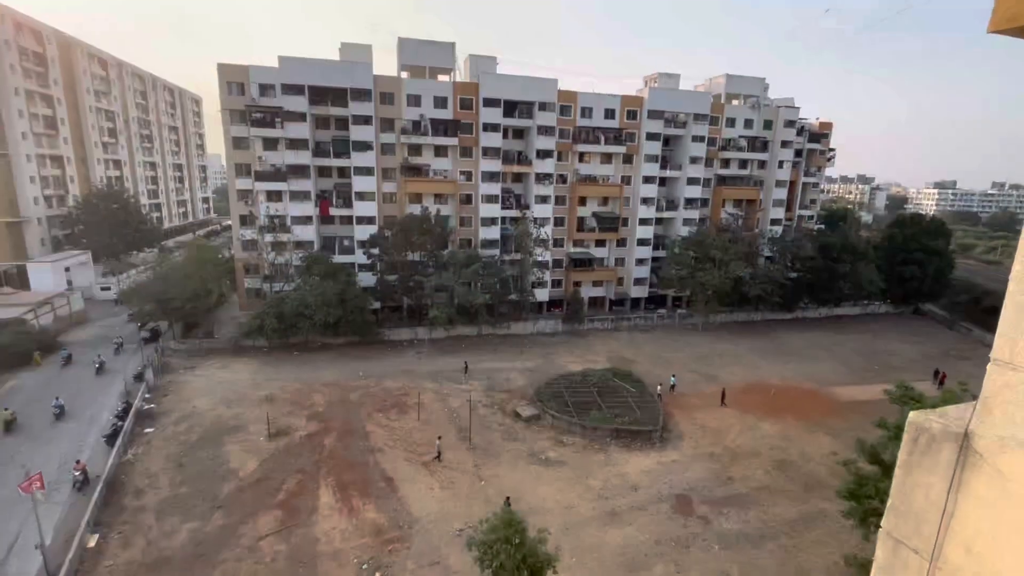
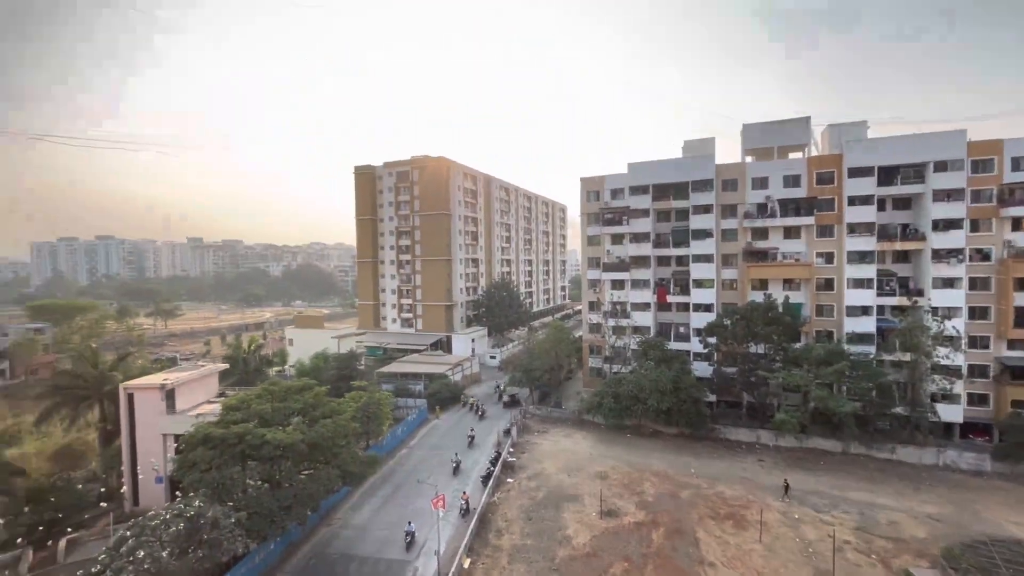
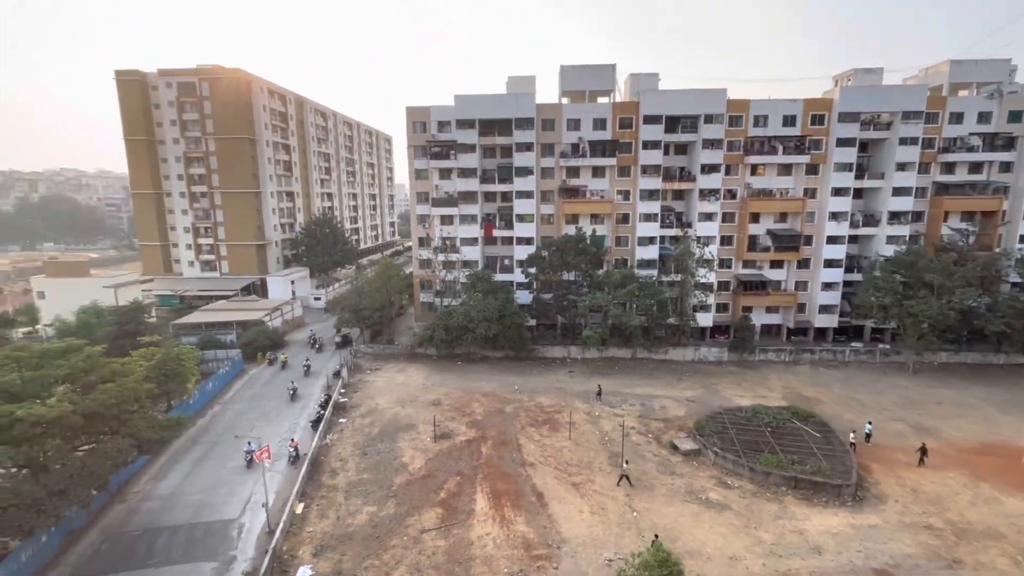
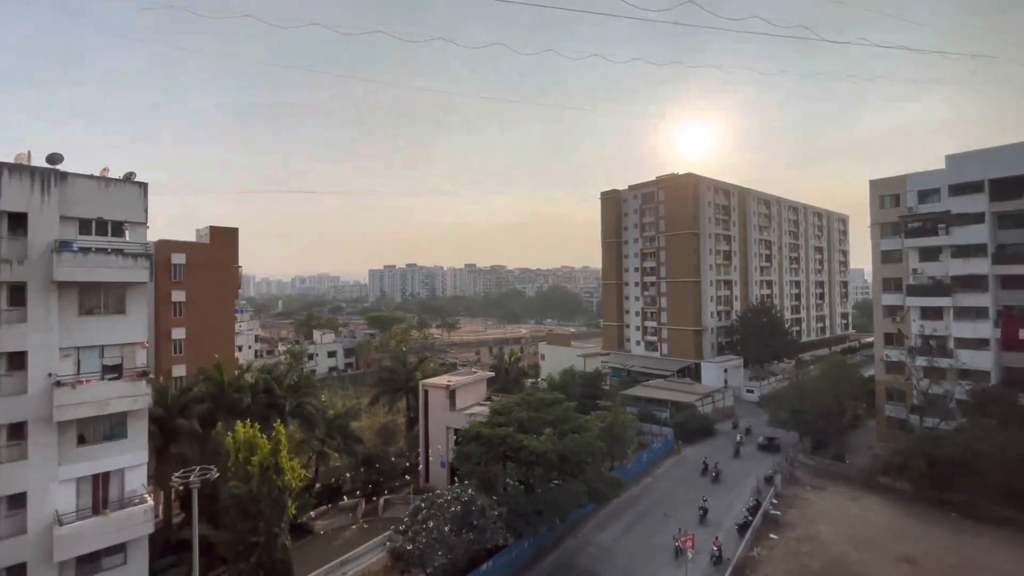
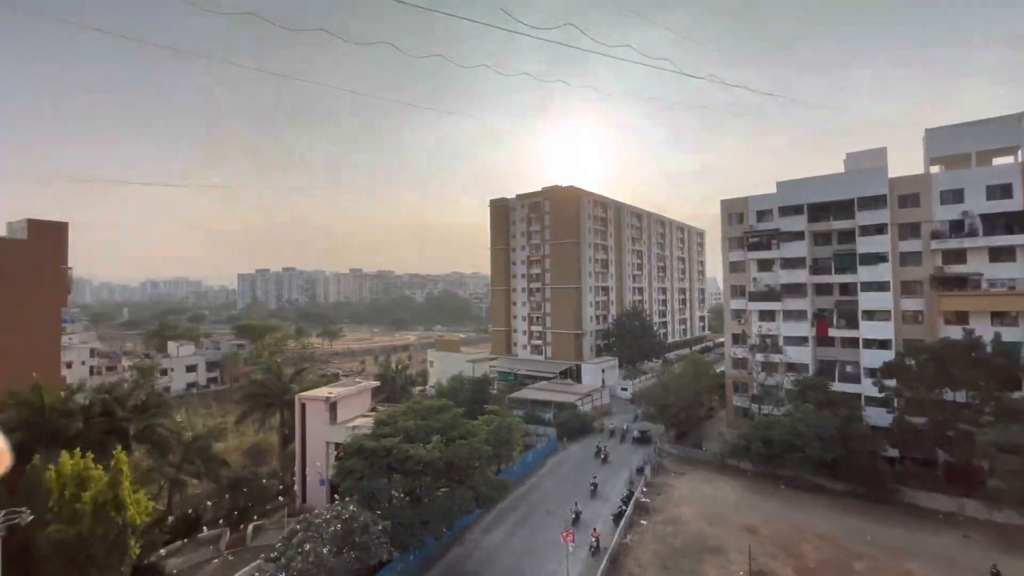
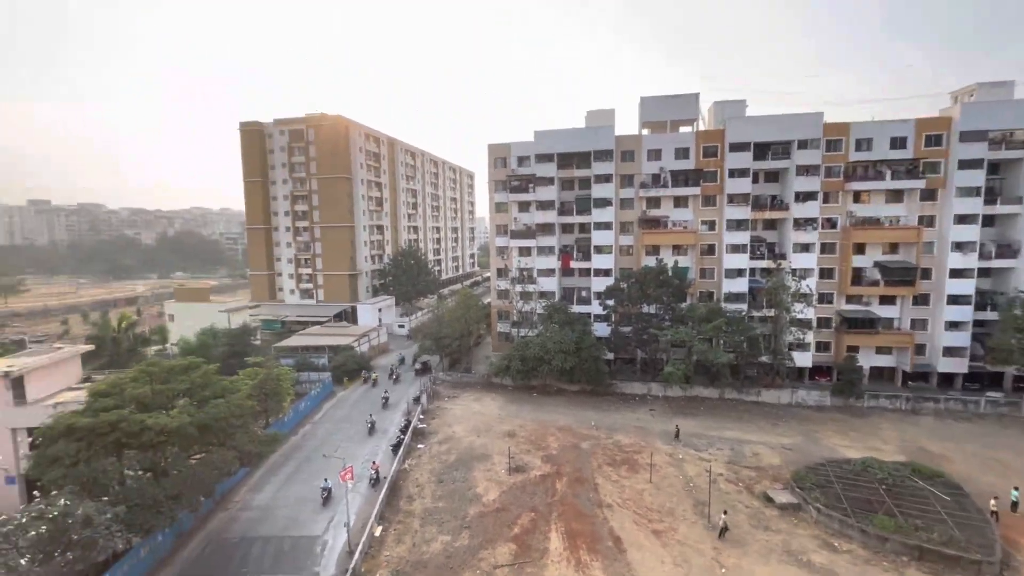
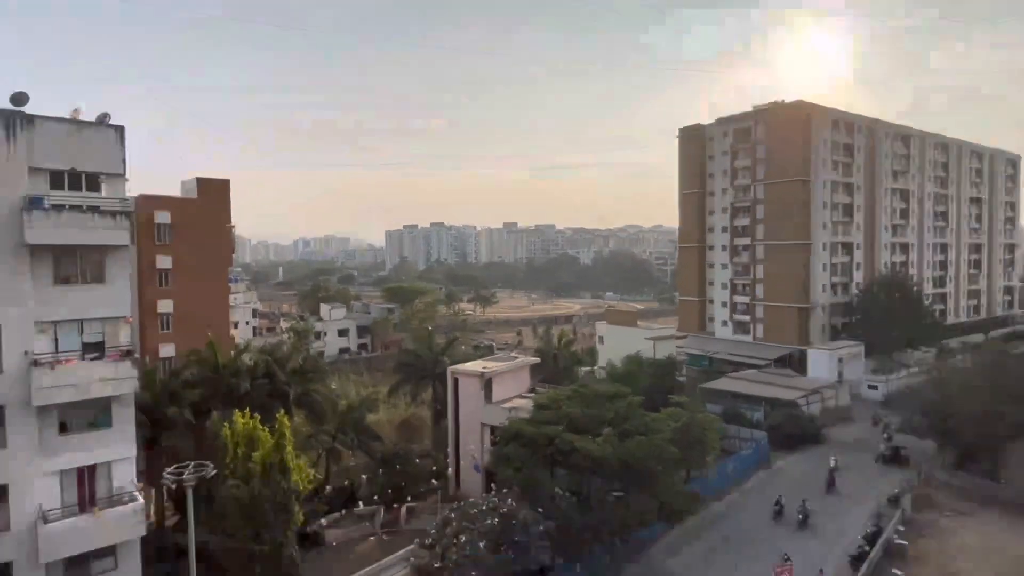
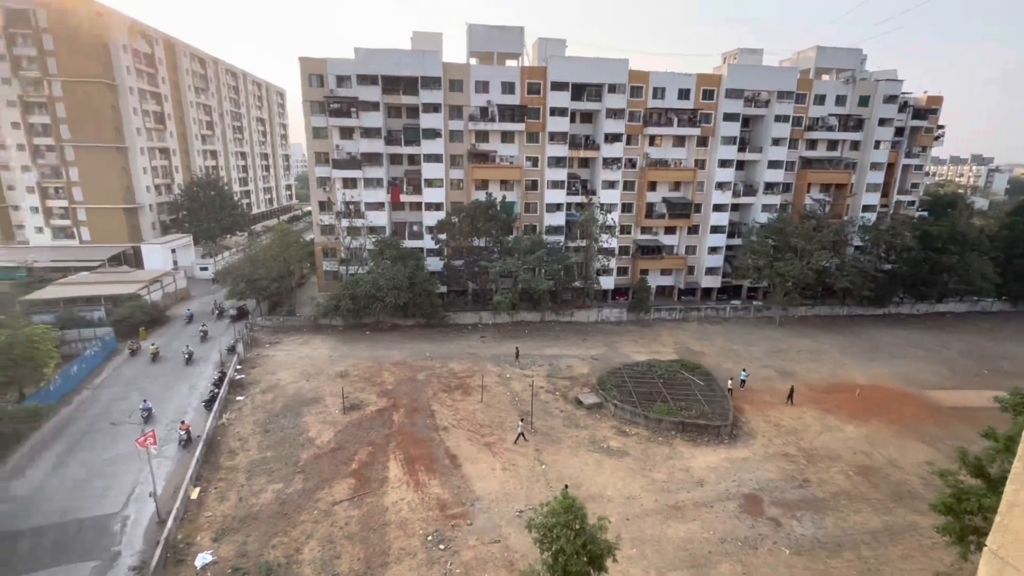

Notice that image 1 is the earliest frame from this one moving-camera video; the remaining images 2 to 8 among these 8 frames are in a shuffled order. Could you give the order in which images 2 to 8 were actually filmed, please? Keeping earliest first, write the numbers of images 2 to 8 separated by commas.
8, 3, 6, 2, 5, 4, 7
